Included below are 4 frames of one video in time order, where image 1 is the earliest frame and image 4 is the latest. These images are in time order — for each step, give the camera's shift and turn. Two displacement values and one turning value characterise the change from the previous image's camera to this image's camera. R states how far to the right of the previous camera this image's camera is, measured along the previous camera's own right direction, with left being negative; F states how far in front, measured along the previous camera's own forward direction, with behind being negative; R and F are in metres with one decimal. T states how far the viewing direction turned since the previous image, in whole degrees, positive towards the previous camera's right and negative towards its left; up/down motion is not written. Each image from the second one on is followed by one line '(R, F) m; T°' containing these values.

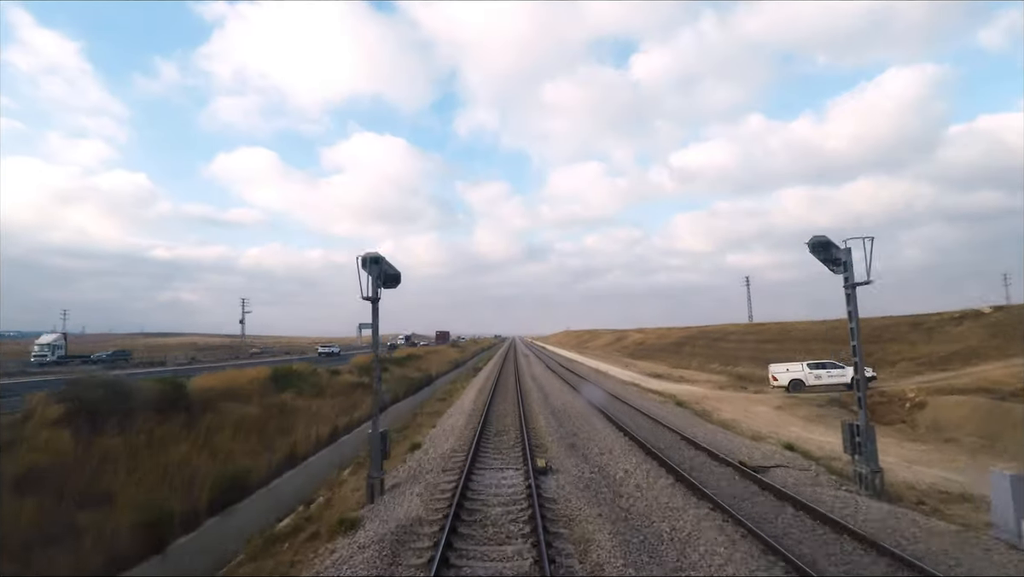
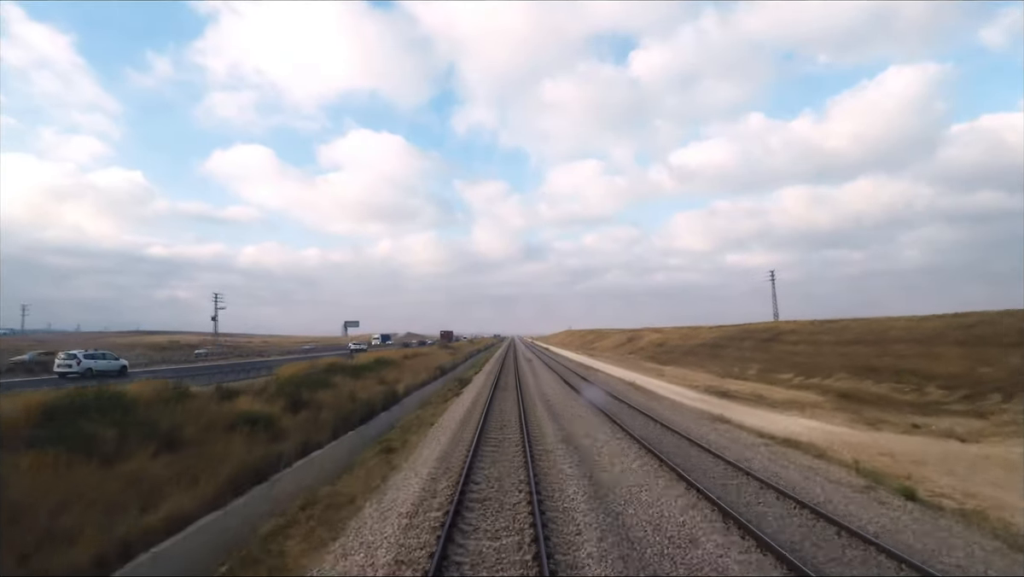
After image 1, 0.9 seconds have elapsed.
(0.0, +1.3) m; 0°
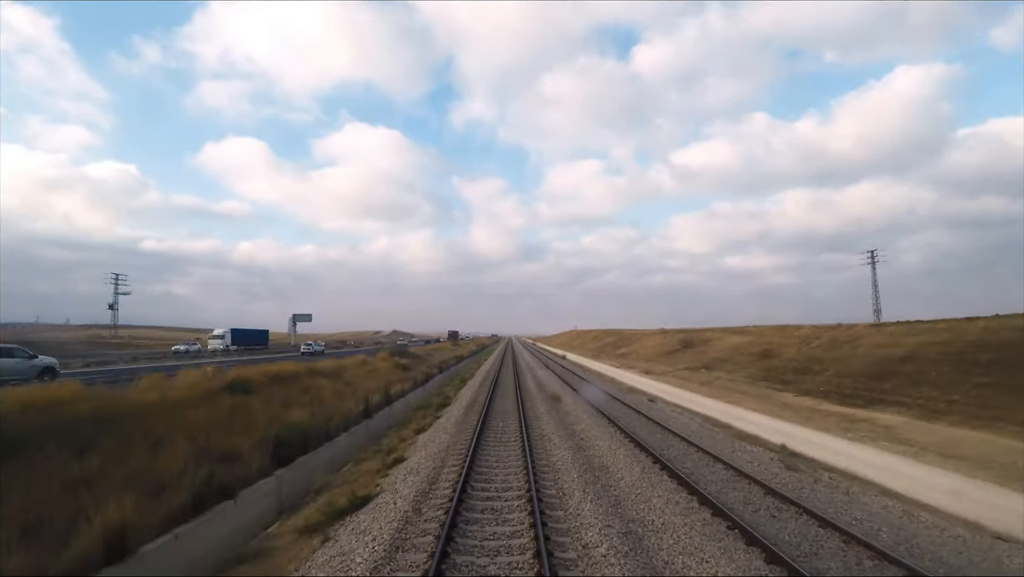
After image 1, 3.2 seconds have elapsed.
(0.0, +3.2) m; 0°
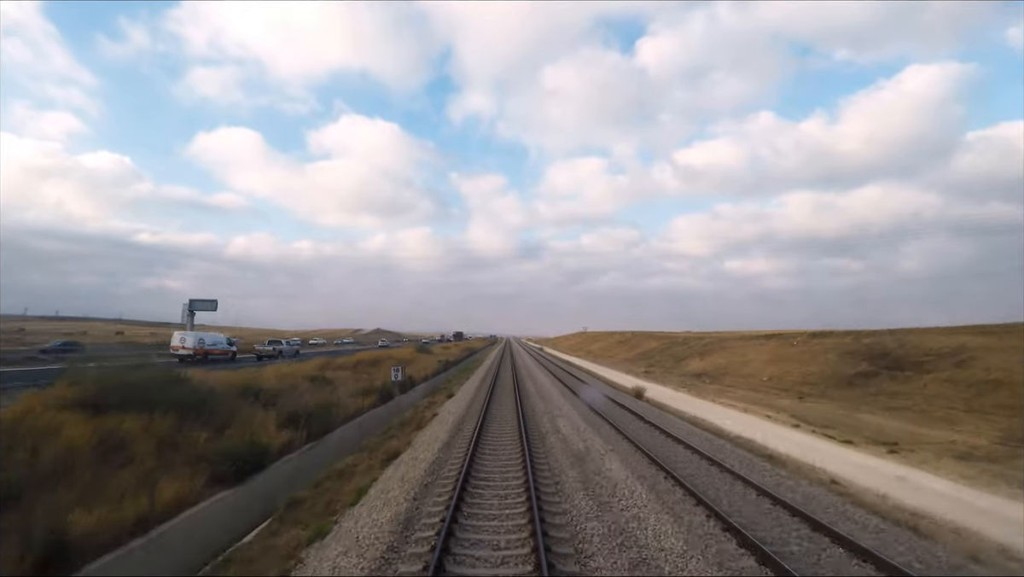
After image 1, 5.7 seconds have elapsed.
(0.0, +3.5) m; 0°
